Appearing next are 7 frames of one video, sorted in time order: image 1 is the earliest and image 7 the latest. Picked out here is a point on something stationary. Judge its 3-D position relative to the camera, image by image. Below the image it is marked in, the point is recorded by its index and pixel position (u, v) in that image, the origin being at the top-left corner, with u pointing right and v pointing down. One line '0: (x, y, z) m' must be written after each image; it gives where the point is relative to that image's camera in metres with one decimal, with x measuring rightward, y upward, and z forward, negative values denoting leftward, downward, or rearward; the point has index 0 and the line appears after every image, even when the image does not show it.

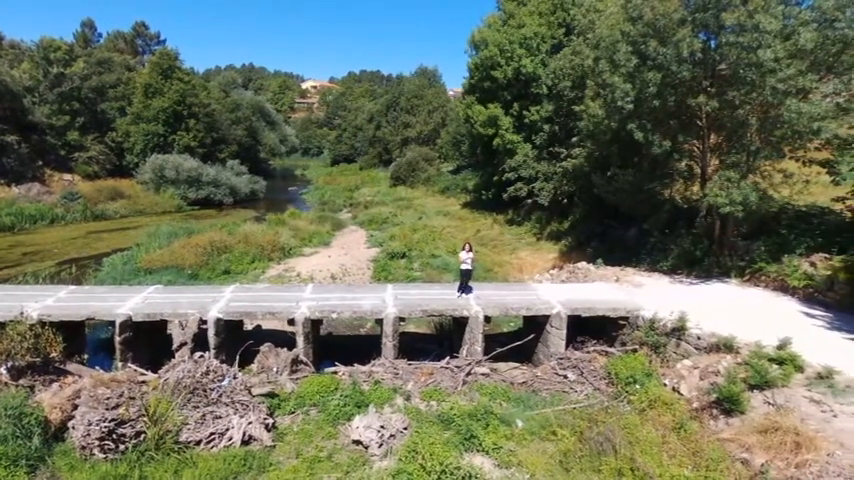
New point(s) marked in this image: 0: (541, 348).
0: (+2.7, -2.5, +12.3) m
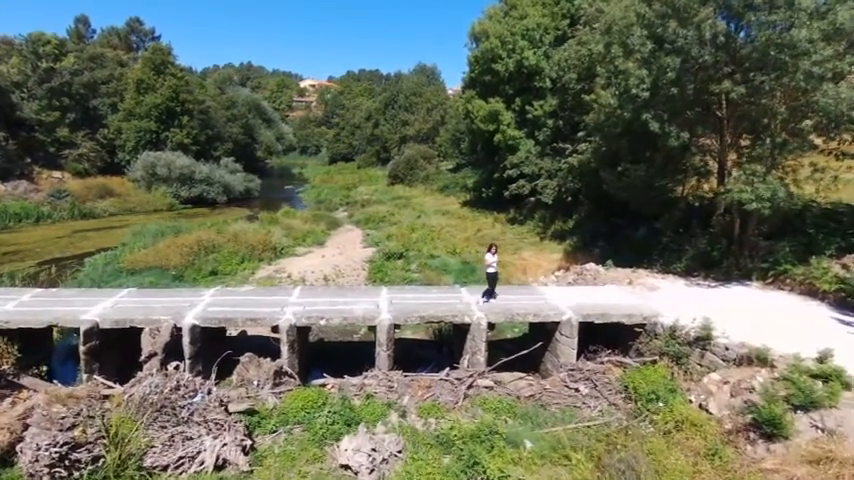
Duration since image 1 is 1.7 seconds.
0: (+2.6, -2.5, +11.3) m
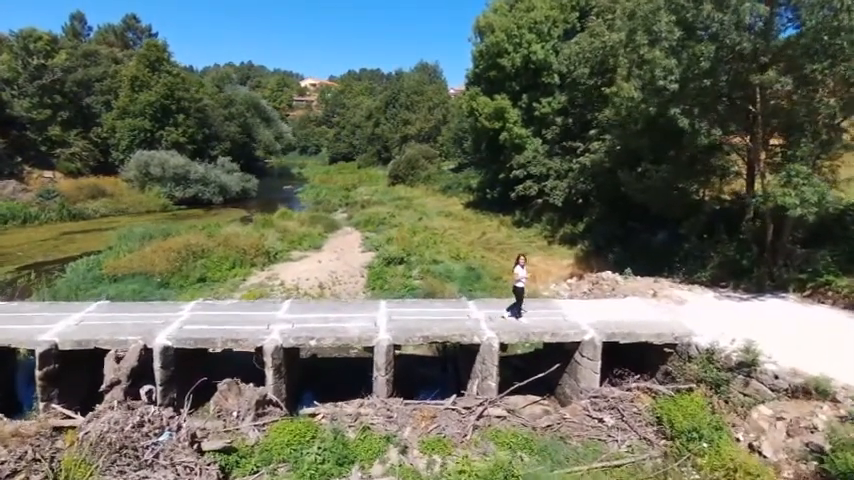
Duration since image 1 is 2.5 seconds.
0: (+2.7, -2.7, +10.1) m
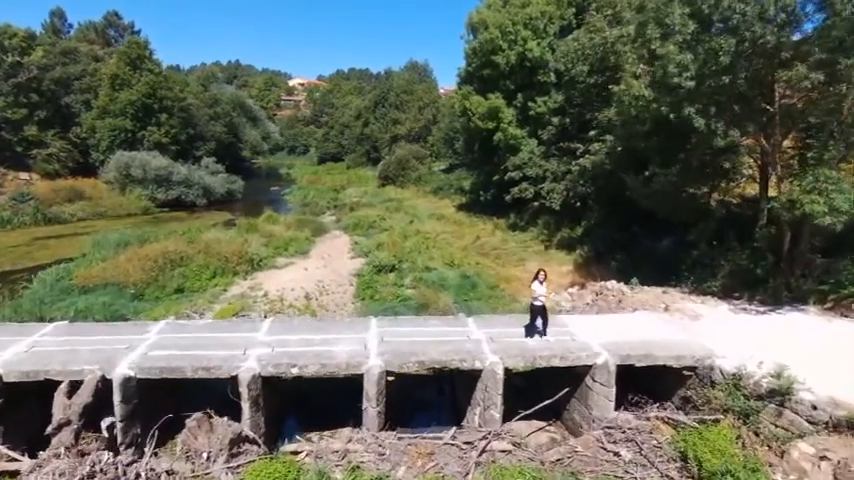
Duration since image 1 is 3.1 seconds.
0: (+2.6, -2.9, +9.1) m
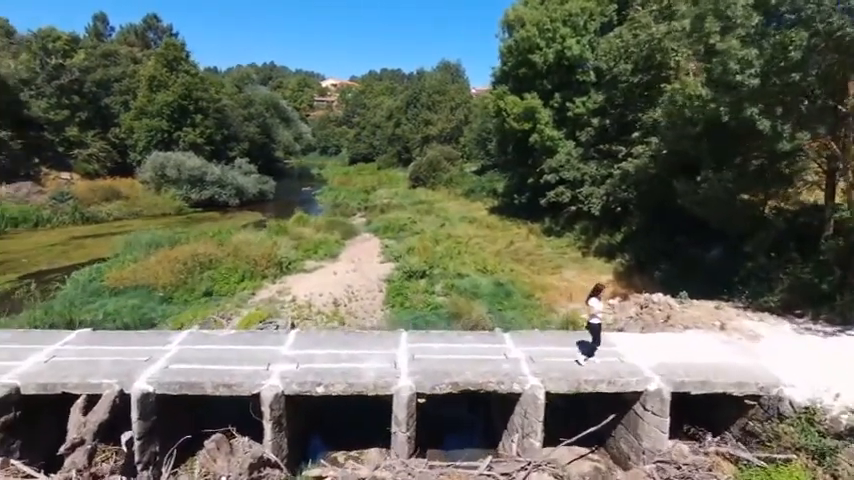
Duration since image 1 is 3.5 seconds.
0: (+3.1, -3.1, +8.4) m
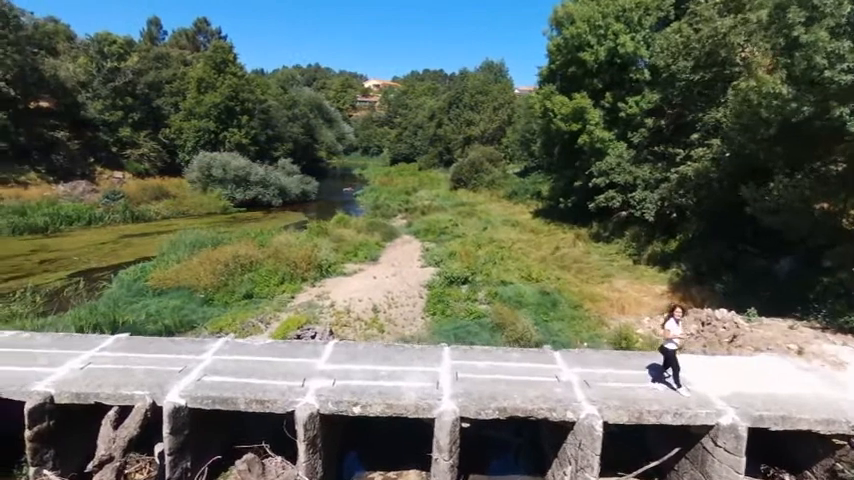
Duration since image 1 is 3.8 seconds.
0: (+3.8, -3.3, +7.5) m
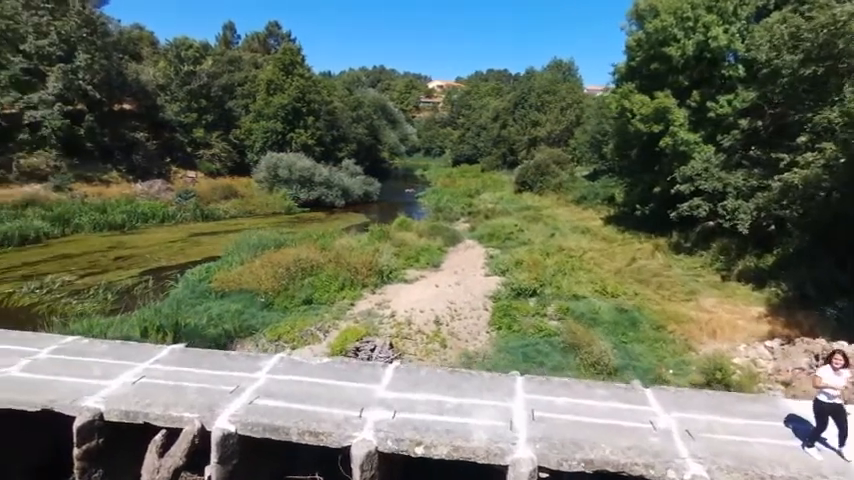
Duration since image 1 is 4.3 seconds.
0: (+4.6, -3.6, +6.2) m
